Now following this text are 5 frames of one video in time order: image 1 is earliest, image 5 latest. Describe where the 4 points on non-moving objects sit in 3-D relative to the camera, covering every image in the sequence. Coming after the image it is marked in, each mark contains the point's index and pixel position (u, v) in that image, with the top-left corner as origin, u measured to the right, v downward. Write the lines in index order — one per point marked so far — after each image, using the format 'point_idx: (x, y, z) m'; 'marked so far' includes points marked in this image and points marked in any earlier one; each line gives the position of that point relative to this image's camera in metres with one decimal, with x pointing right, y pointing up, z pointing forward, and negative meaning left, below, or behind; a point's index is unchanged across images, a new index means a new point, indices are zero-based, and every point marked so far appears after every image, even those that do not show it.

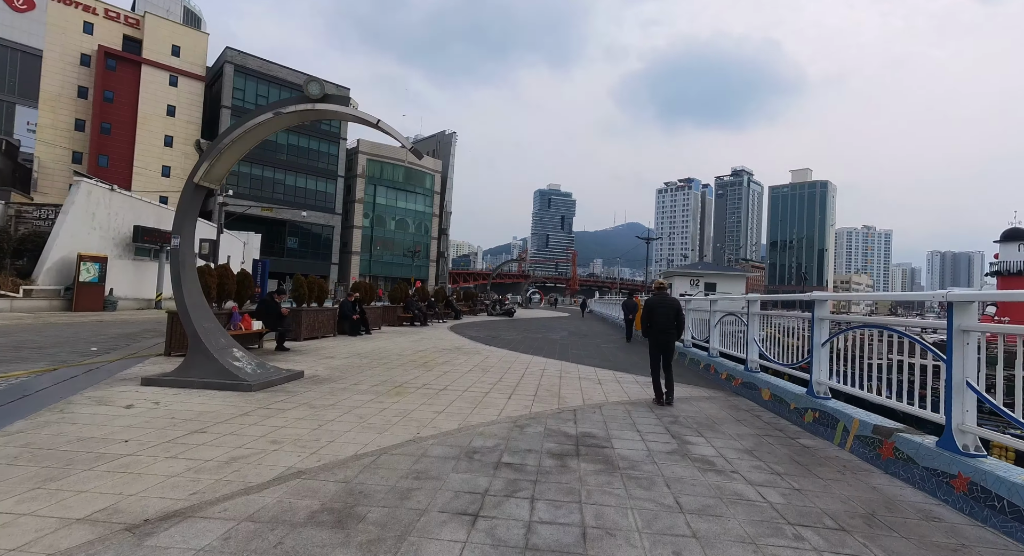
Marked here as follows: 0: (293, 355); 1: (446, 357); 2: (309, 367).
0: (-4.5, -1.6, +9.6) m
1: (-1.5, -1.8, +10.7) m
2: (-3.5, -1.6, +8.1) m
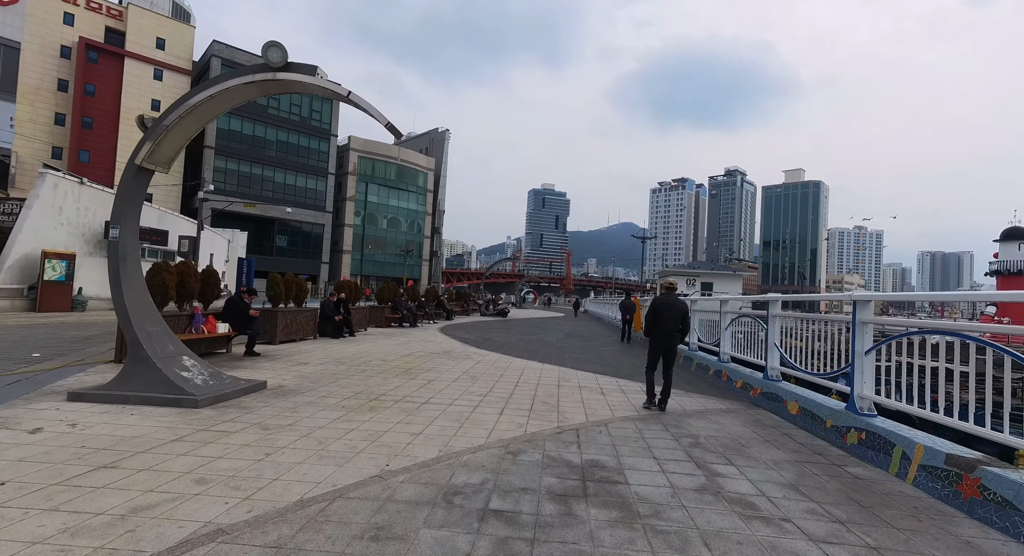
0: (-4.7, -1.6, +8.7) m
1: (-1.6, -1.8, +9.8) m
2: (-3.7, -1.5, +7.2) m
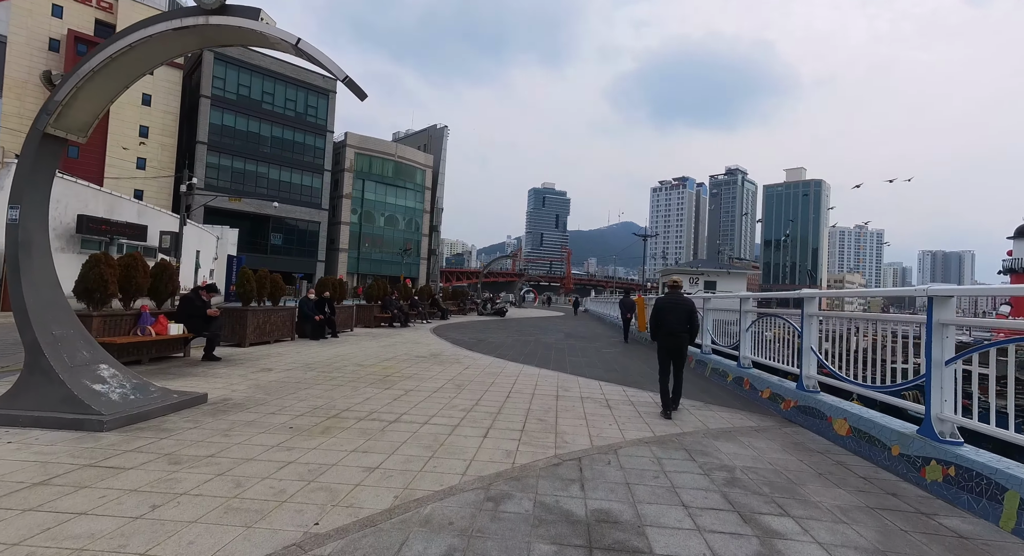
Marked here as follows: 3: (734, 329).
0: (-4.8, -1.5, +7.6) m
1: (-1.8, -1.7, +8.7) m
2: (-3.8, -1.4, +6.1) m
3: (+4.3, -1.0, +9.0) m
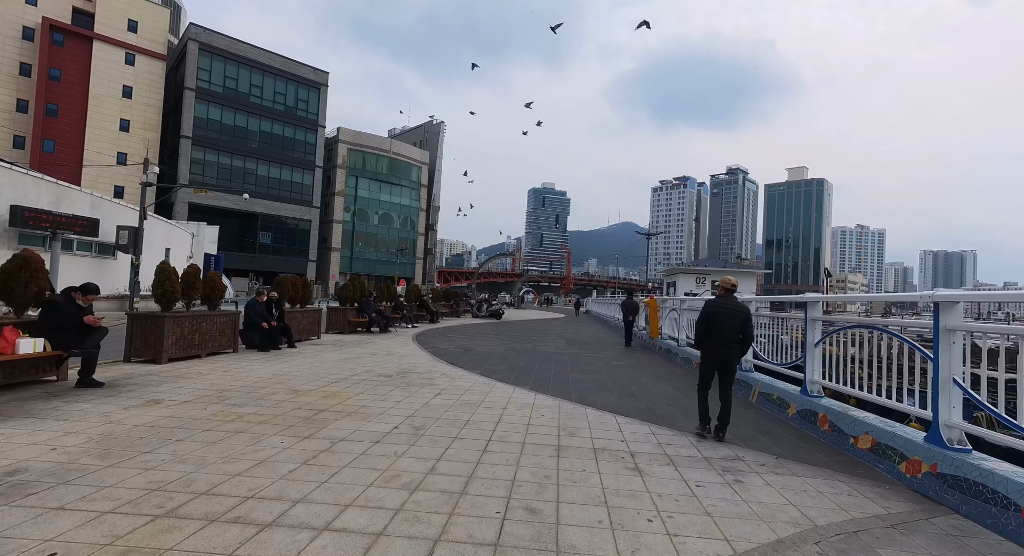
0: (-5.0, -1.4, +5.5) m
1: (-2.0, -1.6, +6.5) m
2: (-4.0, -1.4, +3.9) m
3: (+4.1, -0.9, +6.8) m
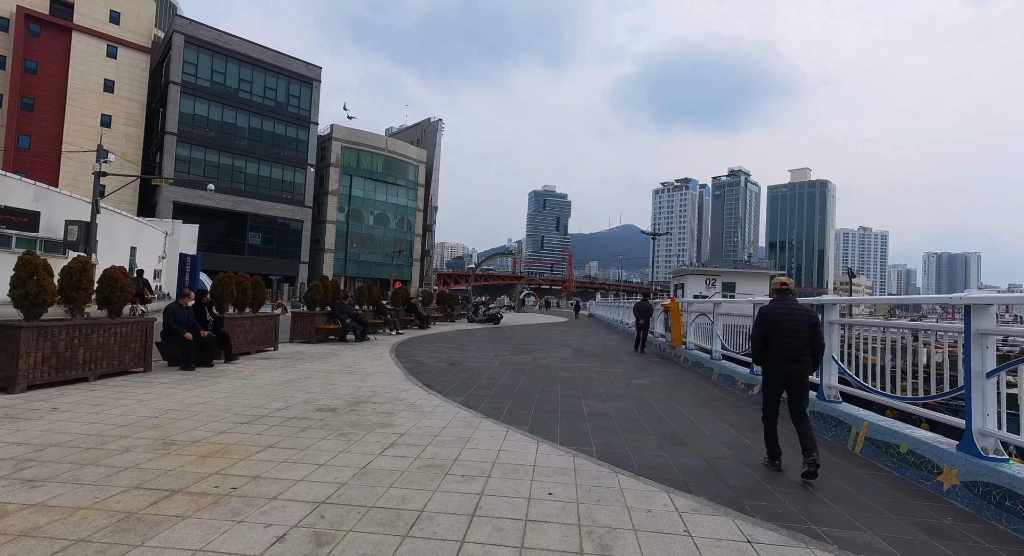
0: (-5.1, -1.4, +3.2) m
1: (-2.1, -1.5, +4.3) m
2: (-4.1, -1.3, +1.7) m
3: (+4.0, -0.9, +4.5) m
